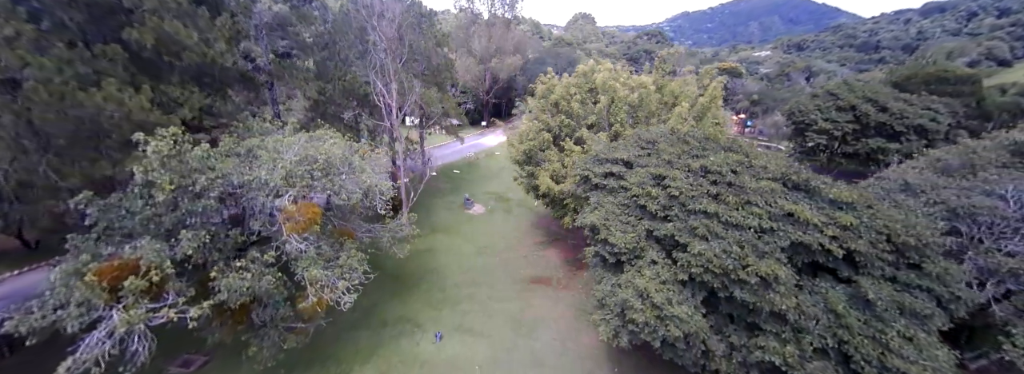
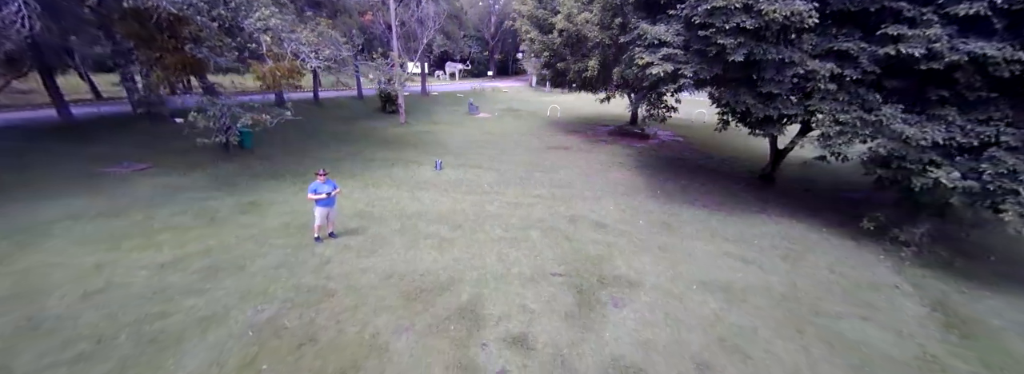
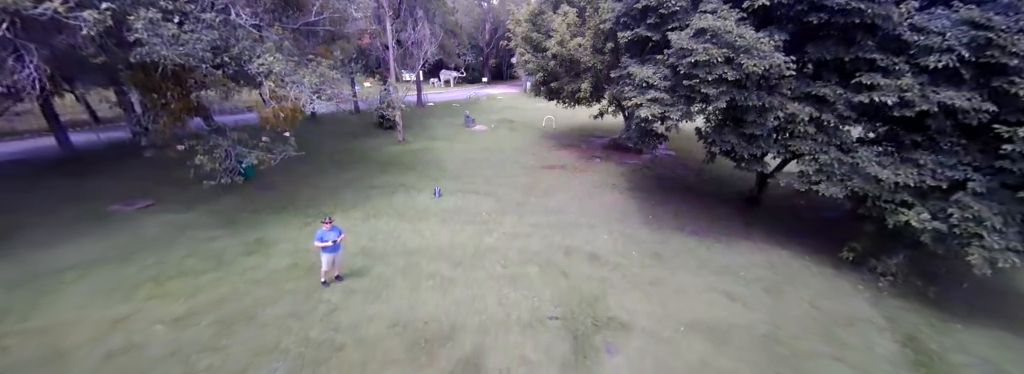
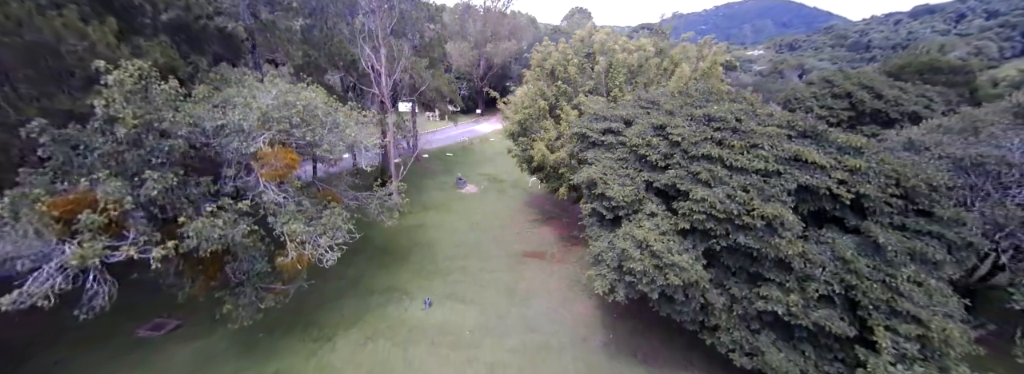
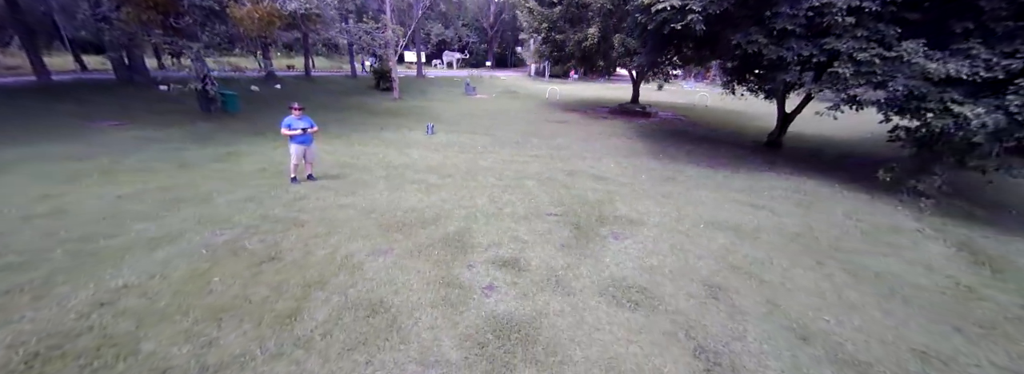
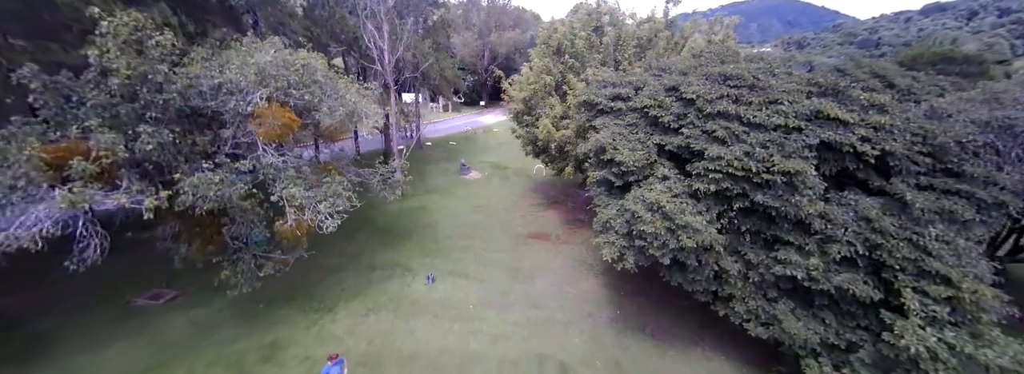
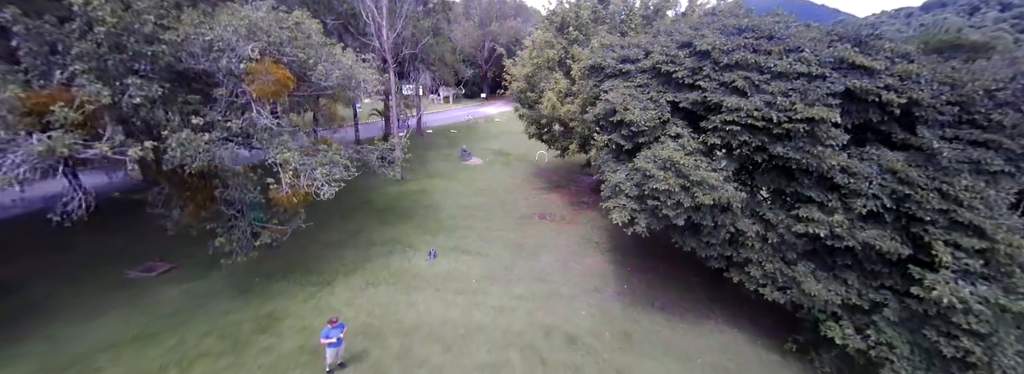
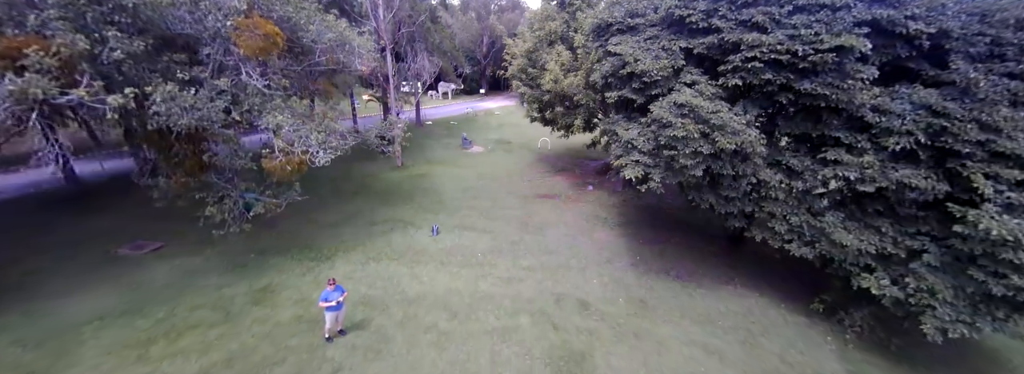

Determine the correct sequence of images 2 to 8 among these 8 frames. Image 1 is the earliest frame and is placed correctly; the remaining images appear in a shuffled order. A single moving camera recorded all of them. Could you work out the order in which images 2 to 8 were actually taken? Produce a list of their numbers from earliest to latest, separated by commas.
4, 6, 7, 8, 3, 2, 5
